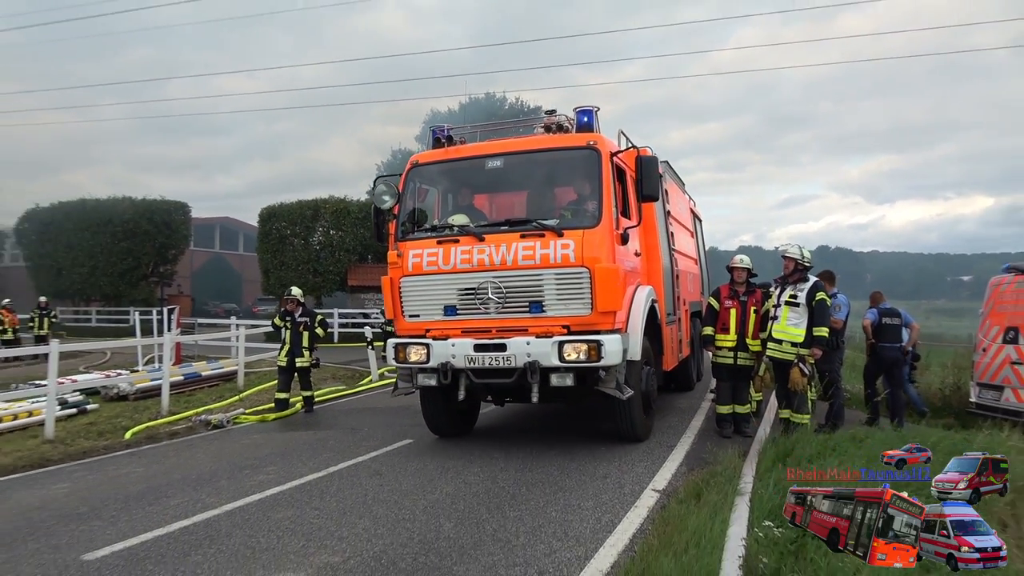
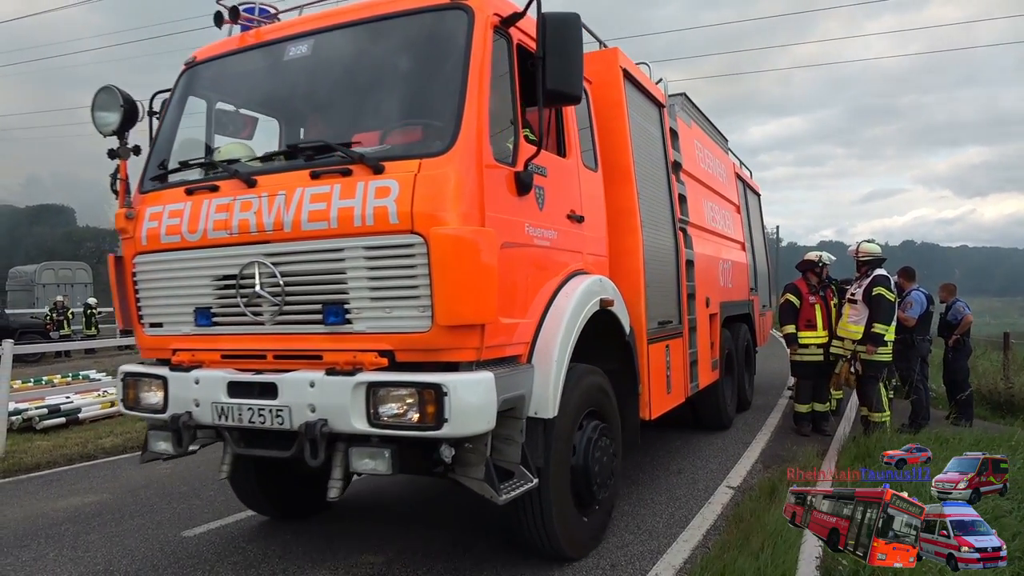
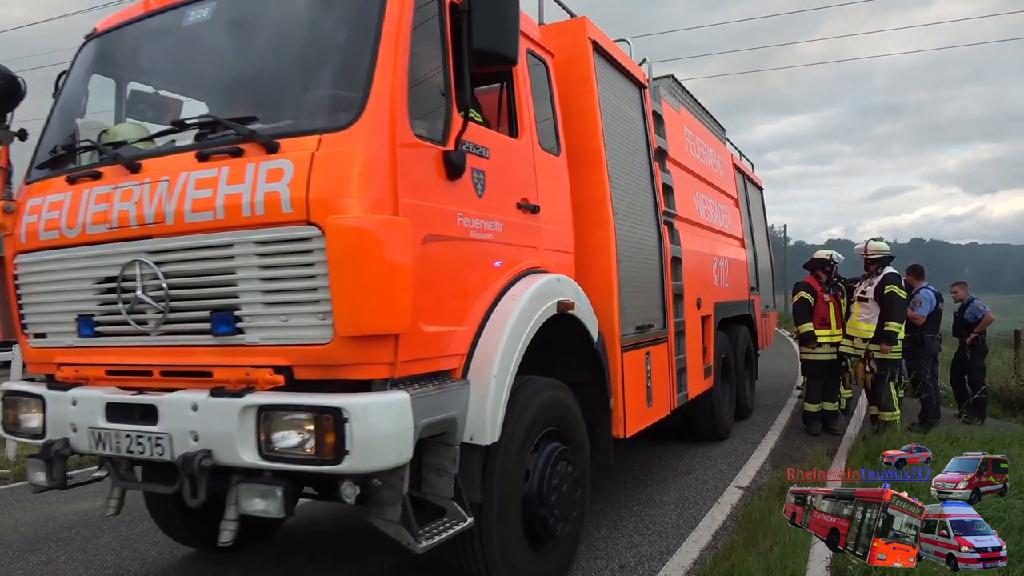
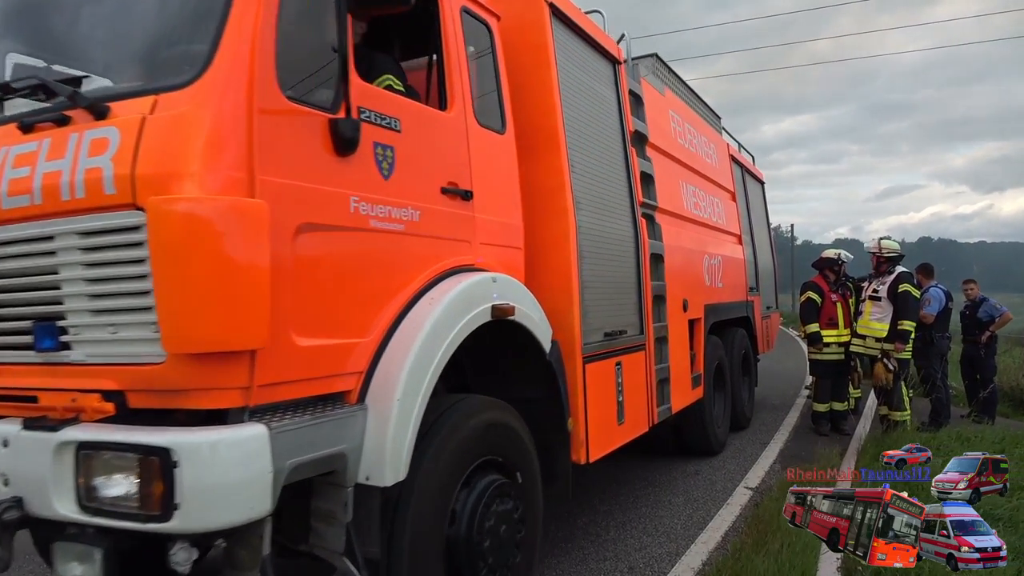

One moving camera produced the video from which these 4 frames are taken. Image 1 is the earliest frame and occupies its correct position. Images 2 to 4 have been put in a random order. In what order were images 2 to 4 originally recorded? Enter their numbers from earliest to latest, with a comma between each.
2, 3, 4
